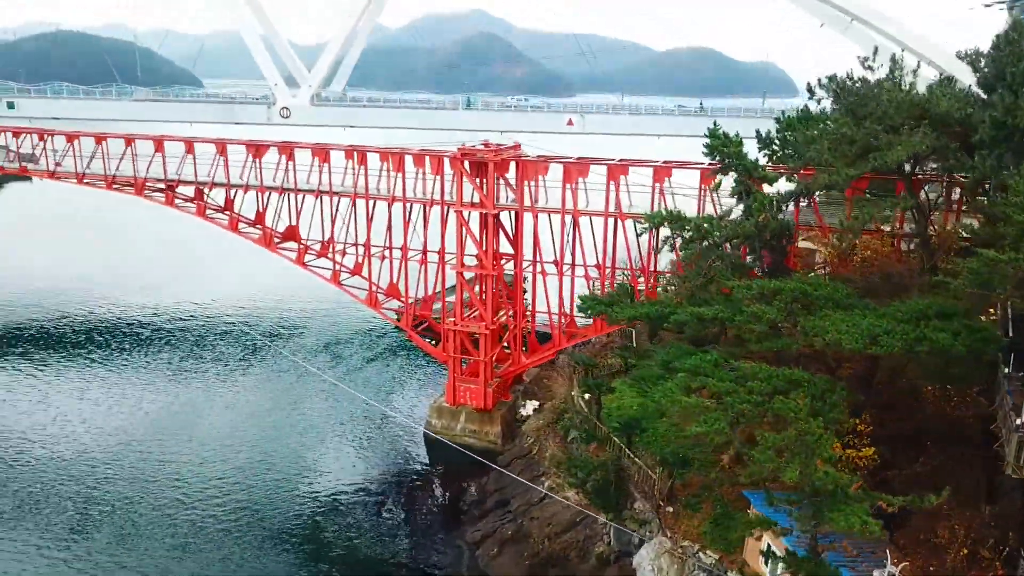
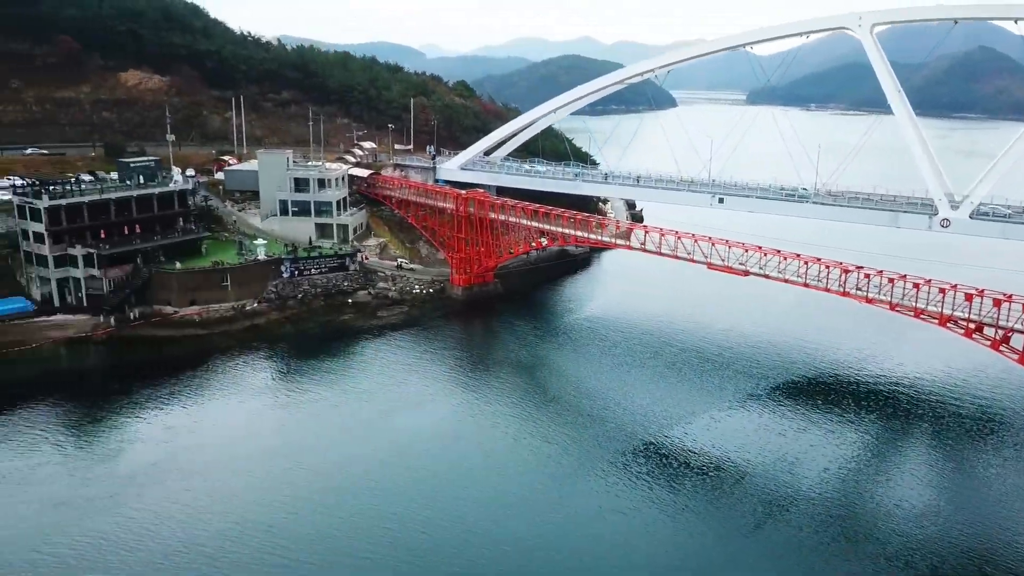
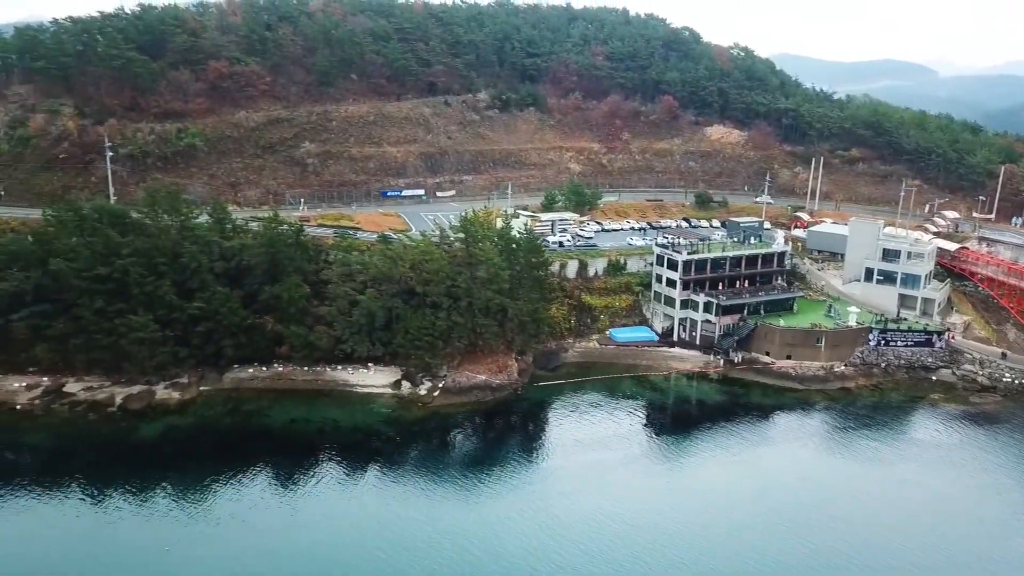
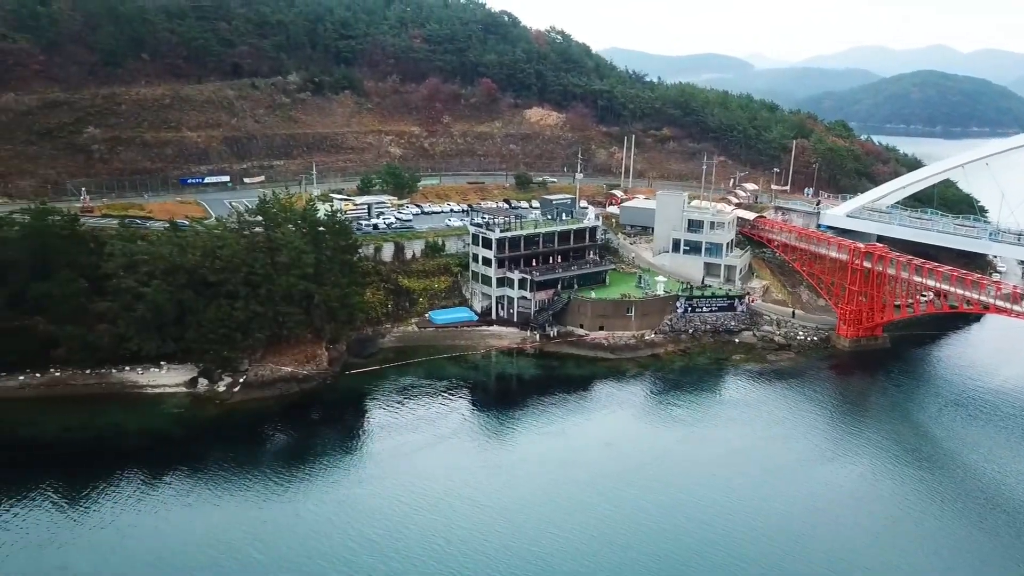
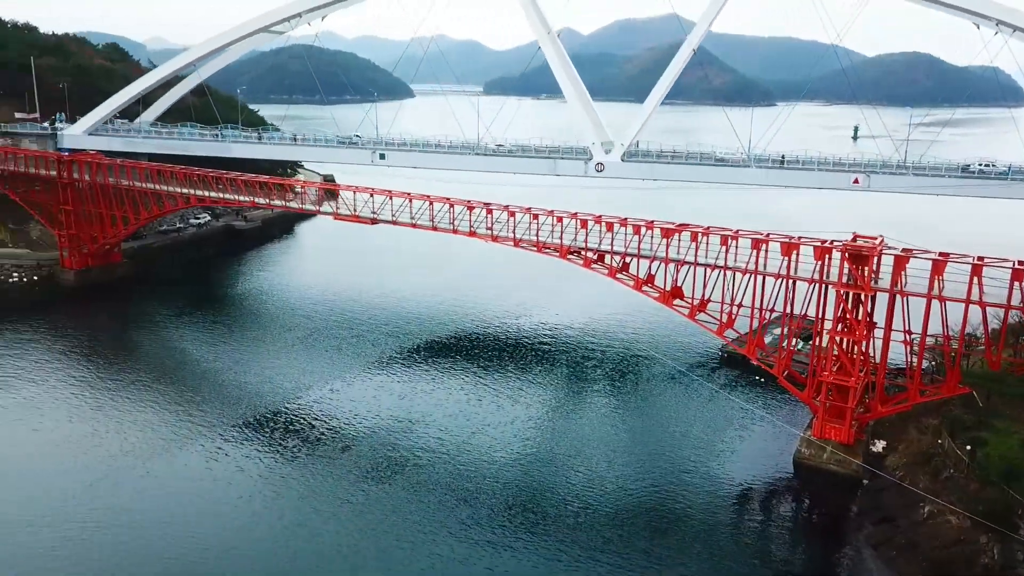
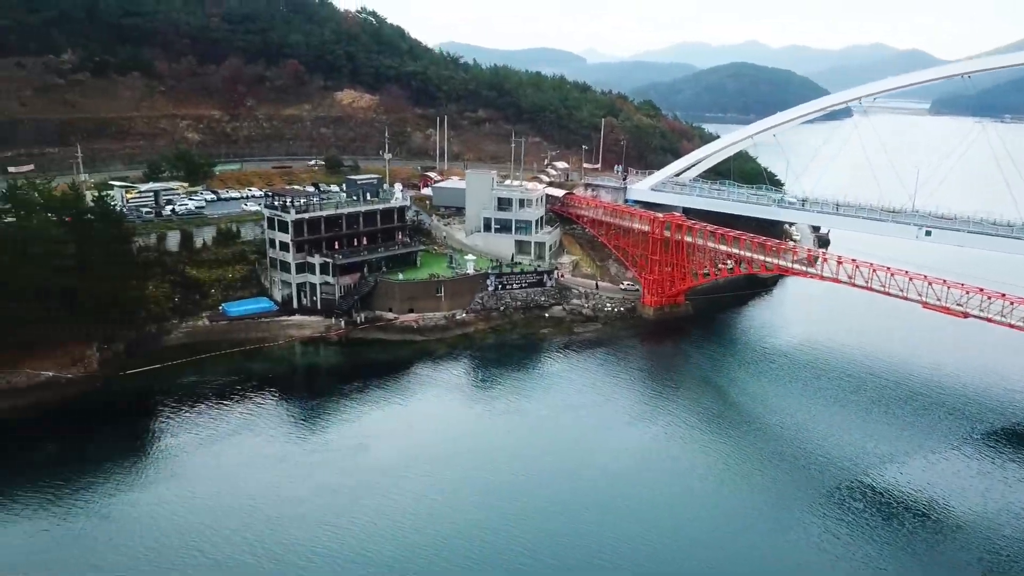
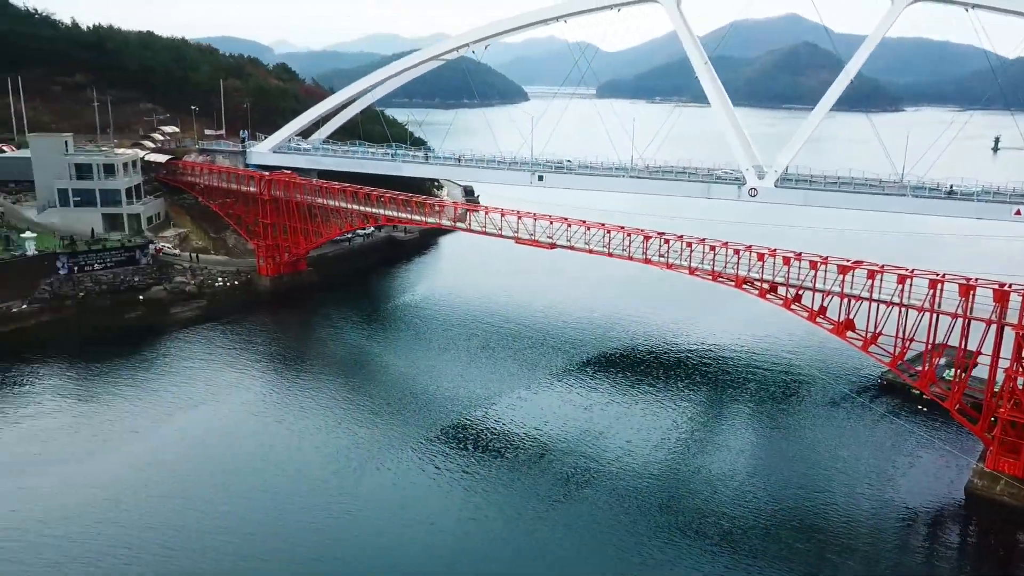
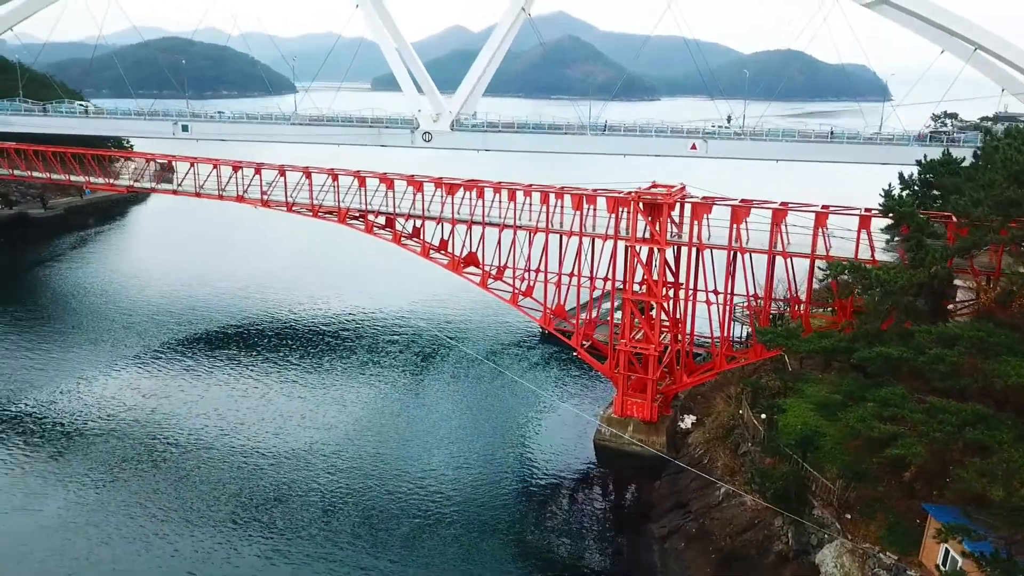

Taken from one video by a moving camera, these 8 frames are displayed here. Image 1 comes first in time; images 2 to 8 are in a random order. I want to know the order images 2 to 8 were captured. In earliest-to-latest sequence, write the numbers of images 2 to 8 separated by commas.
8, 5, 7, 2, 6, 4, 3
